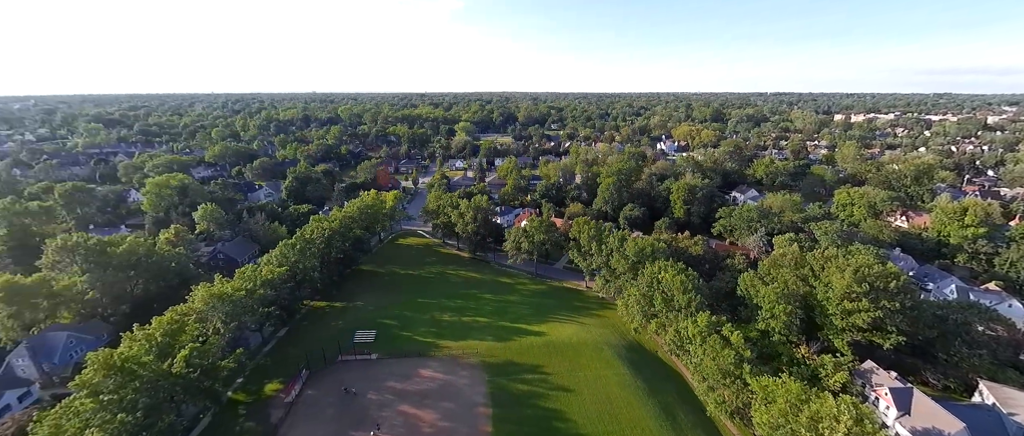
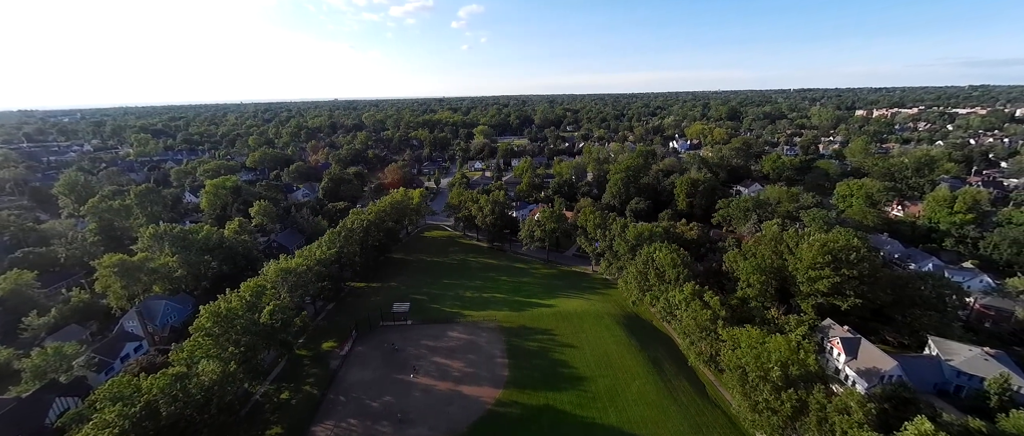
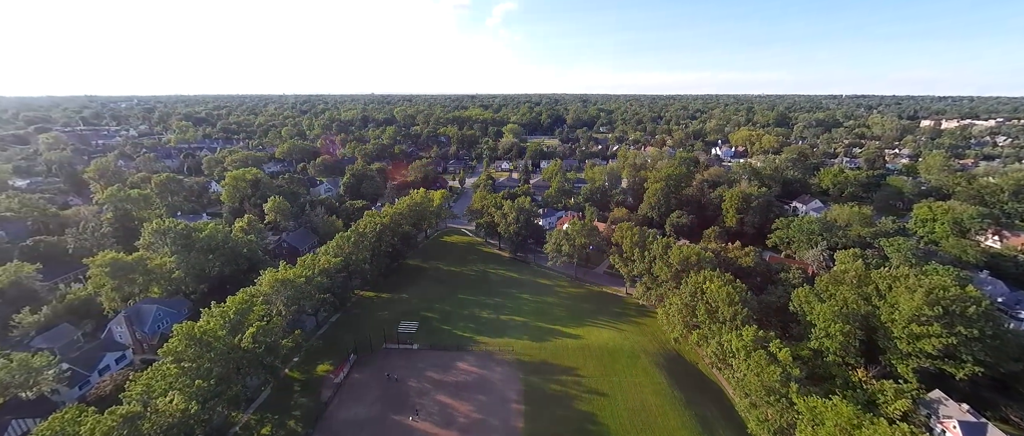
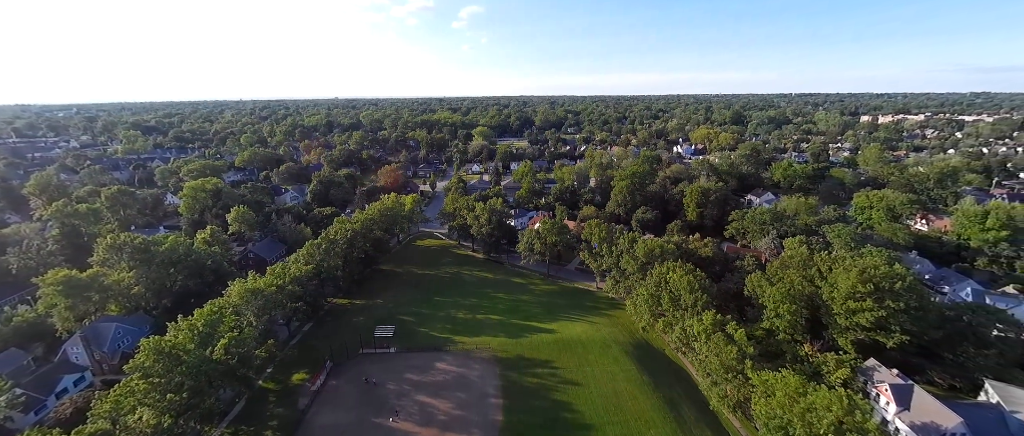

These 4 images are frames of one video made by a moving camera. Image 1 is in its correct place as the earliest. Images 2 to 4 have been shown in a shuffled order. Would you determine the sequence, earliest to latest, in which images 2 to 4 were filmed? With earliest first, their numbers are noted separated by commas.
3, 4, 2
